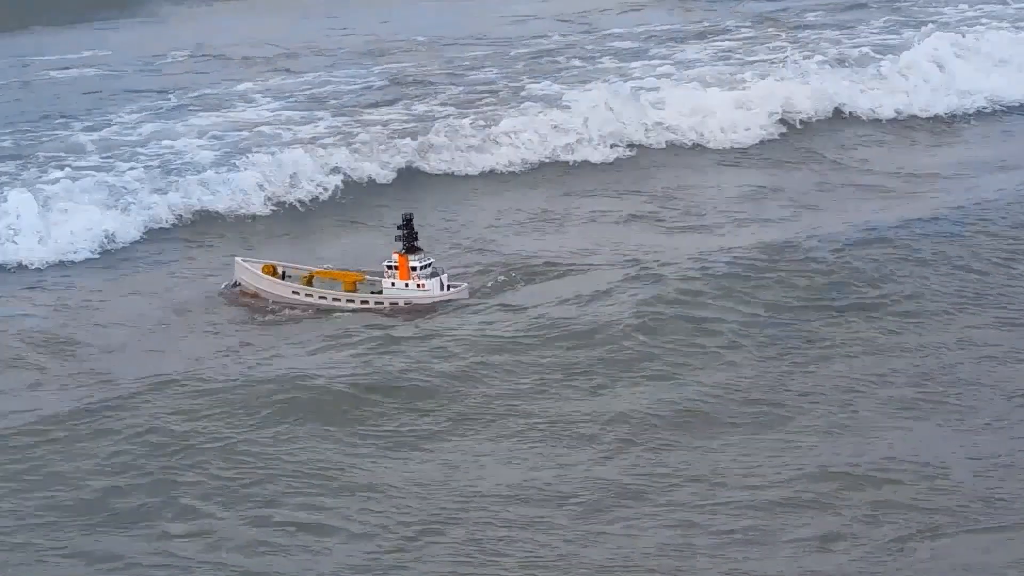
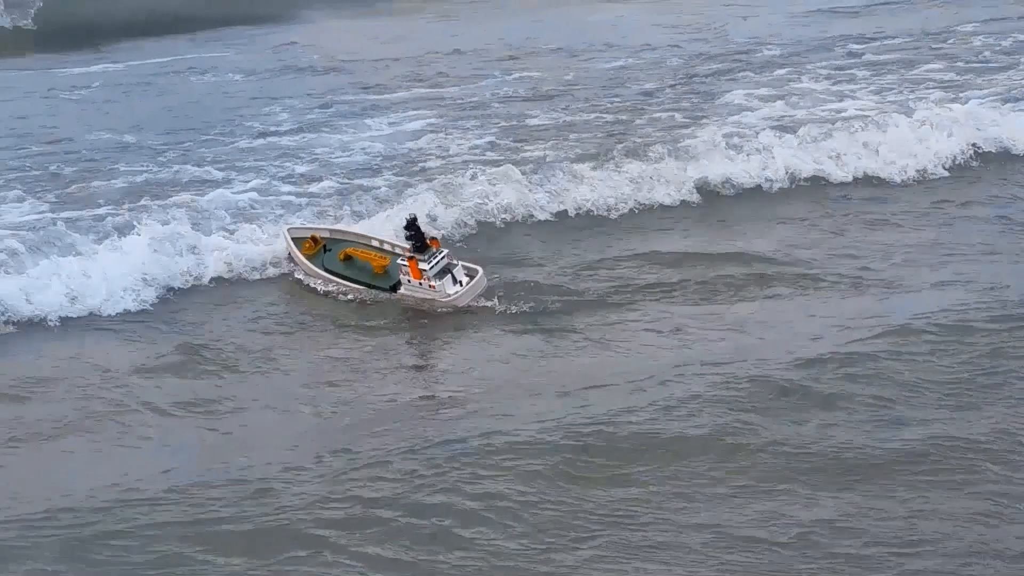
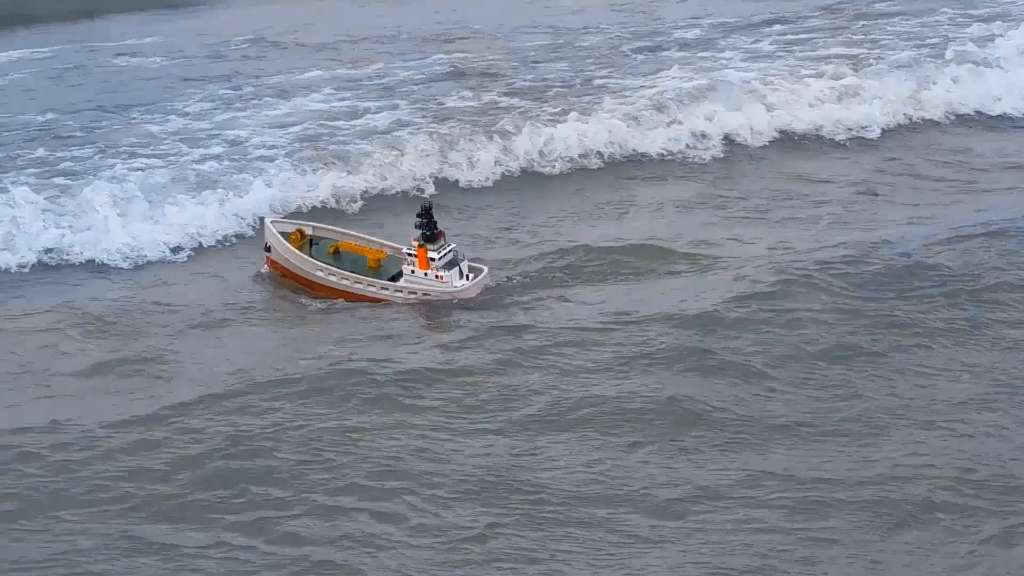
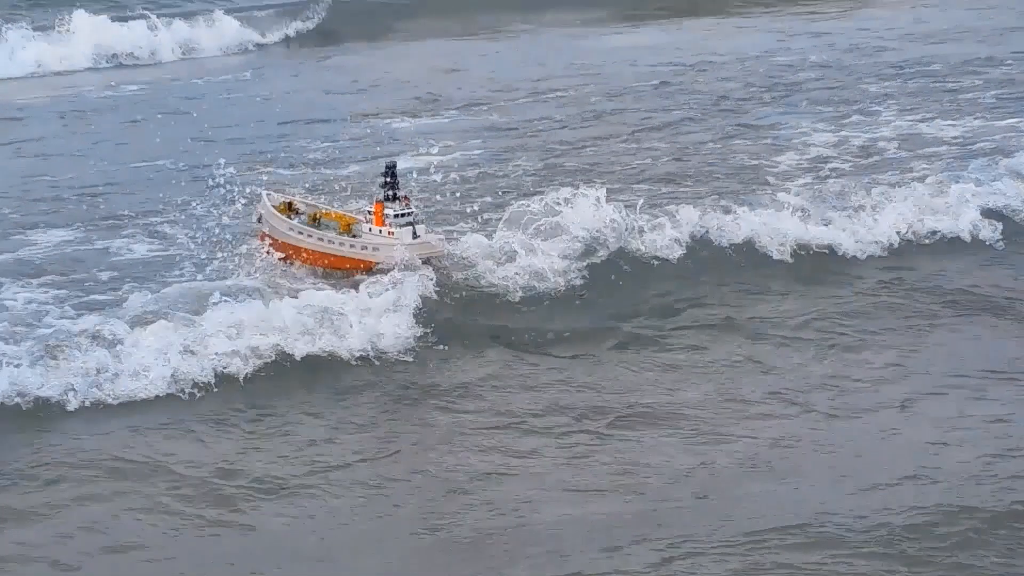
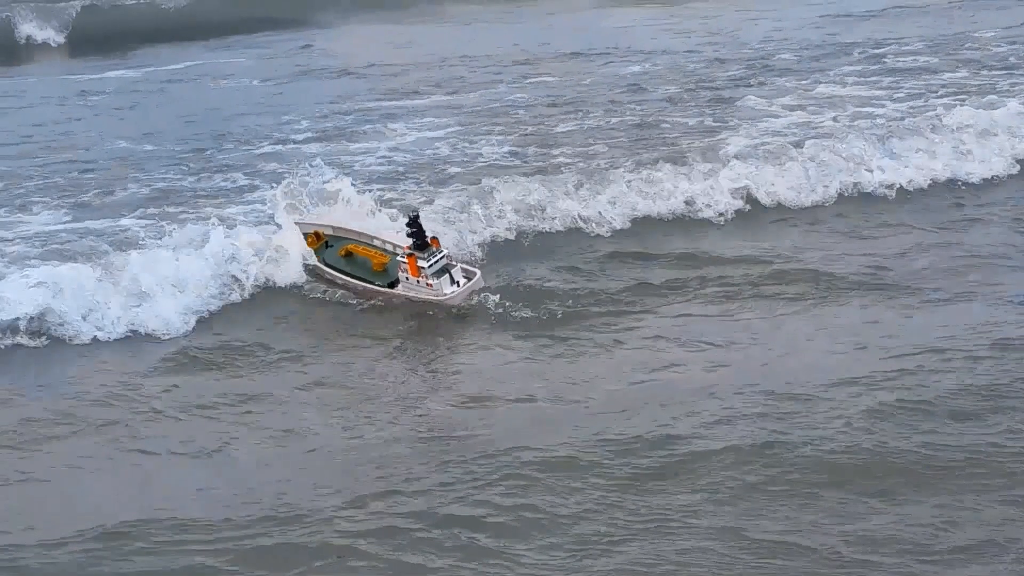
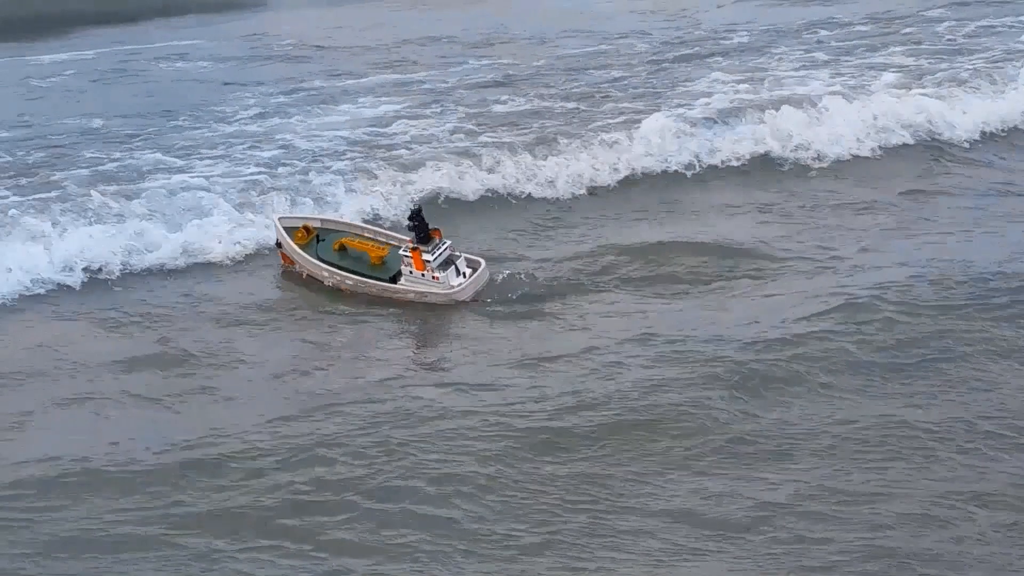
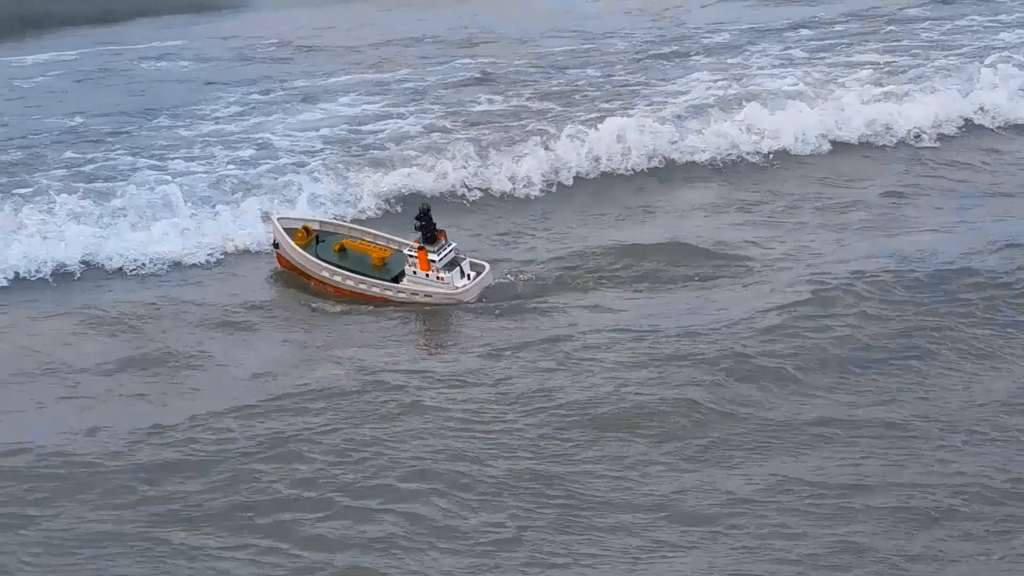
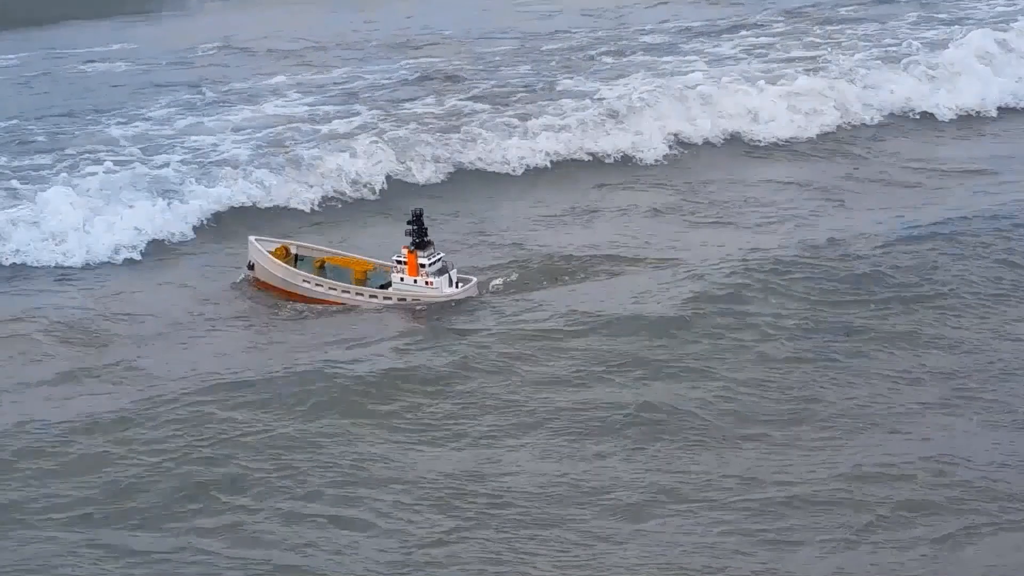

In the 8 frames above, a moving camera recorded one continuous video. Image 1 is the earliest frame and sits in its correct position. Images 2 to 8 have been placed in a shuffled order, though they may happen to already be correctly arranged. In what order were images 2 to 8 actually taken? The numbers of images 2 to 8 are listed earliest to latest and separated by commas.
8, 3, 7, 6, 2, 5, 4
